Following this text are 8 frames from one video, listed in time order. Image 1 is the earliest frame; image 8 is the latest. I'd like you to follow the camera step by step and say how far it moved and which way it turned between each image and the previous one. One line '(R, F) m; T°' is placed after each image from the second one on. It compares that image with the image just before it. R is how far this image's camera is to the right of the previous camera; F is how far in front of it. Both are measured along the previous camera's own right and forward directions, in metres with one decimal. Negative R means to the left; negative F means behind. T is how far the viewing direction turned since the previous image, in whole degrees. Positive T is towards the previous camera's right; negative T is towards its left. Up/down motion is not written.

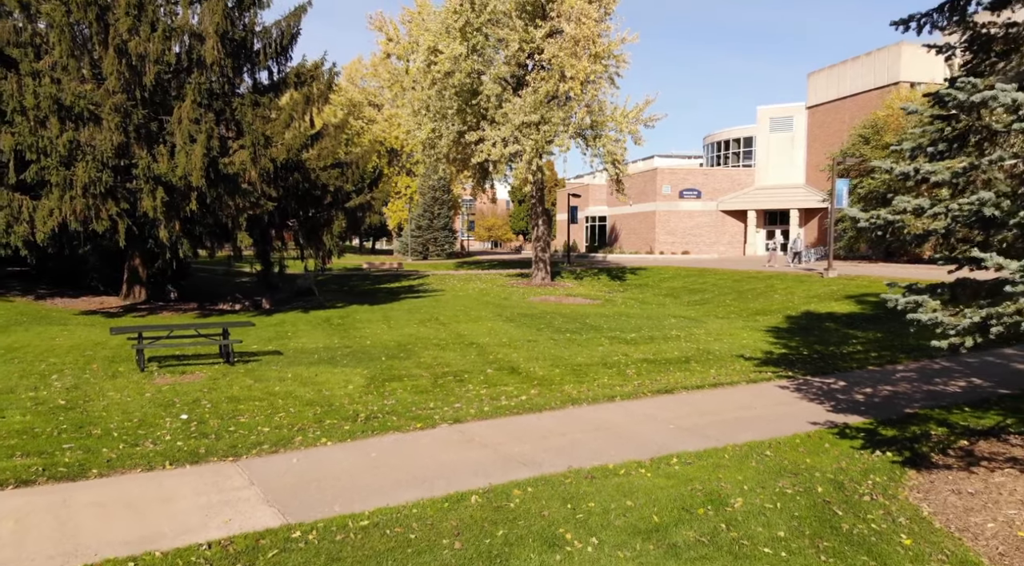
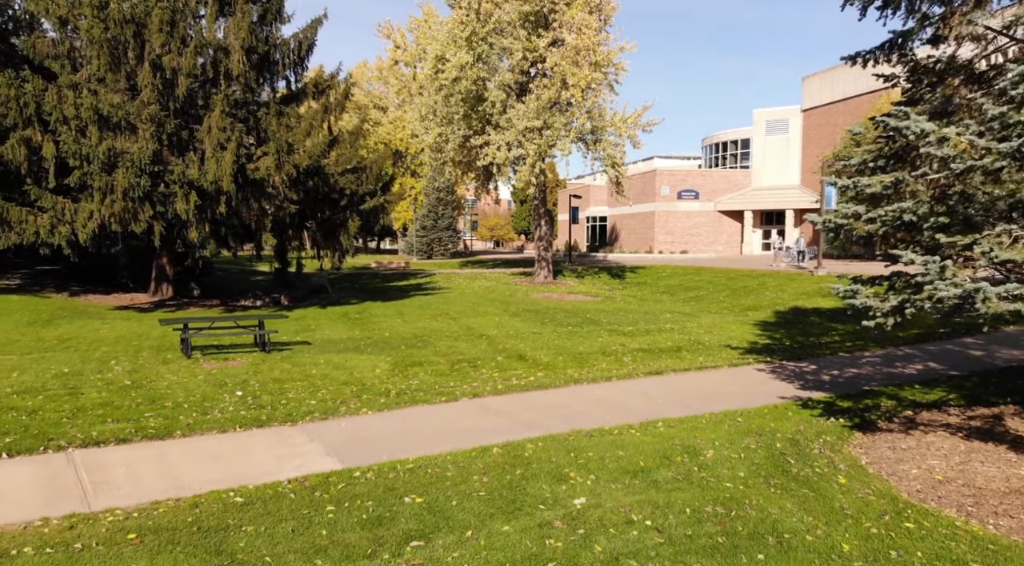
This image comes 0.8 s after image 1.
(-0.1, -1.3) m; 0°
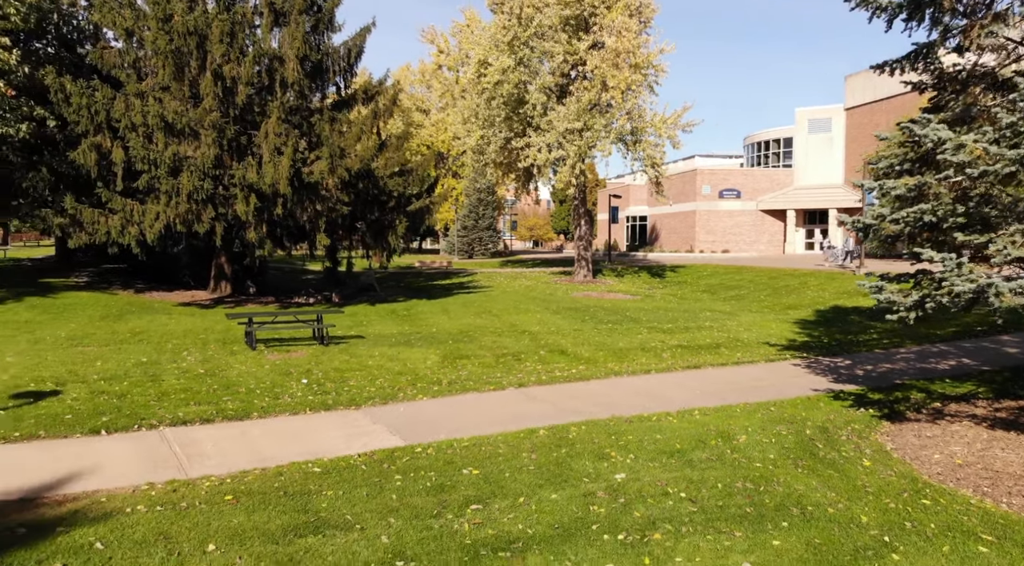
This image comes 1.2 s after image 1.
(-0.1, -0.6) m; -3°
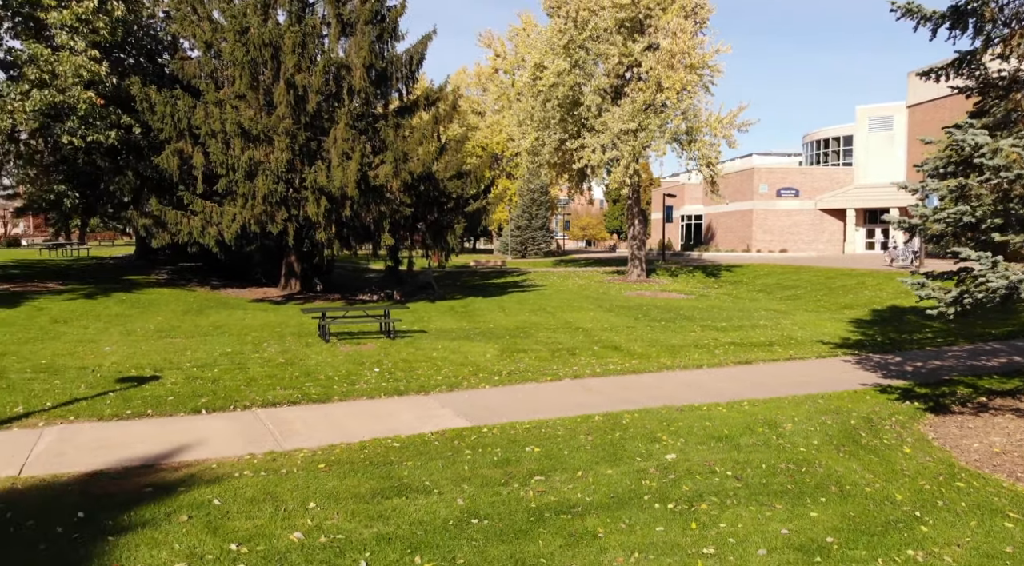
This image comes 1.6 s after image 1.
(-0.1, -0.7) m; -4°
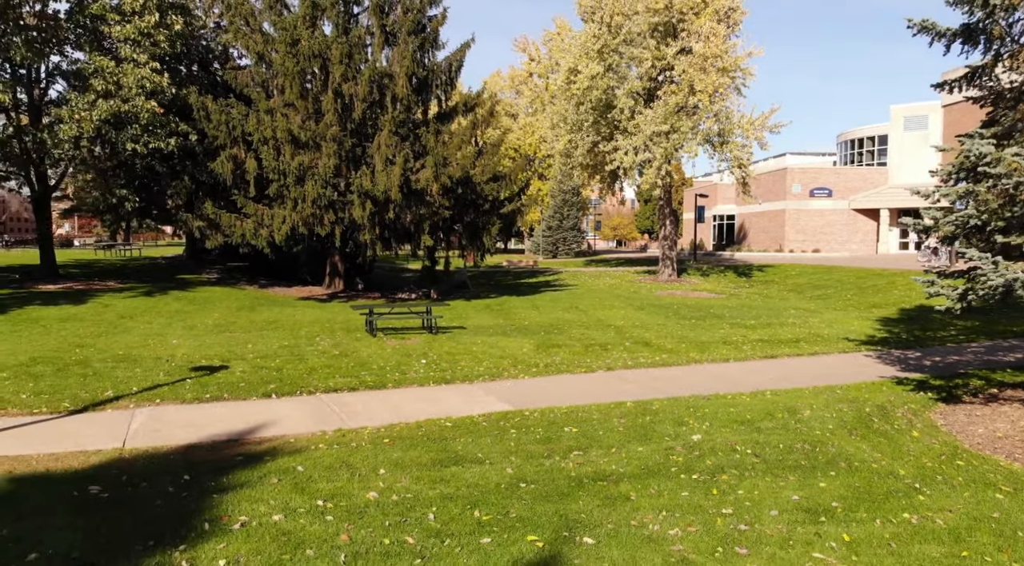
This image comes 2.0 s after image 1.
(-0.1, -0.8) m; -2°
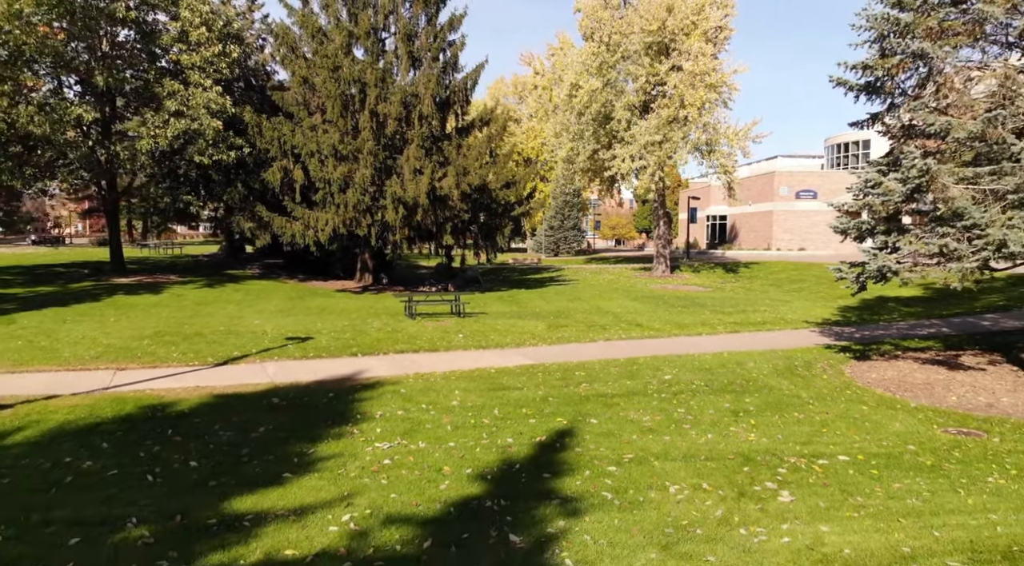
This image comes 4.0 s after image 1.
(-0.4, -3.4) m; 0°
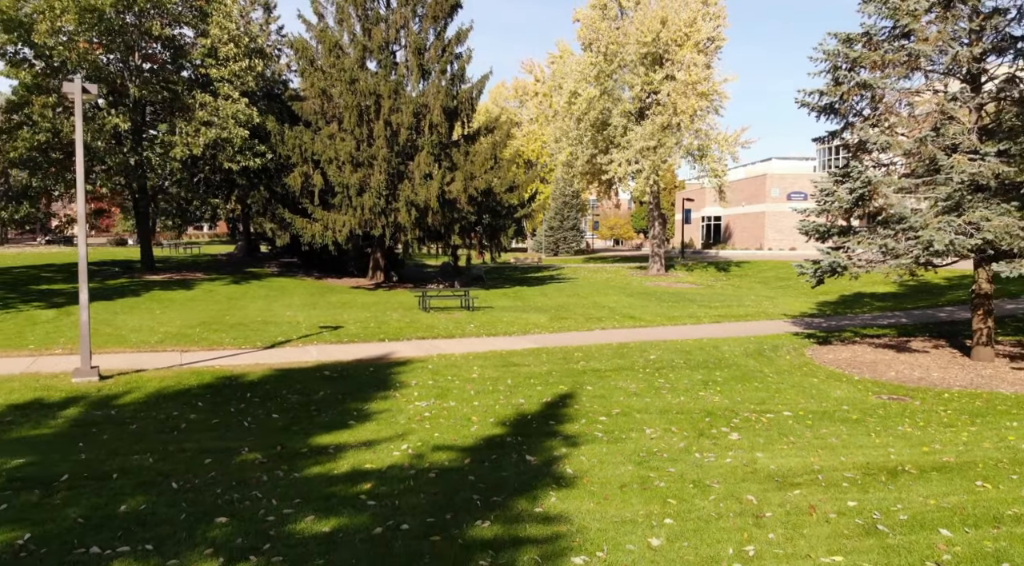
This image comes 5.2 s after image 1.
(-0.2, -2.0) m; 0°
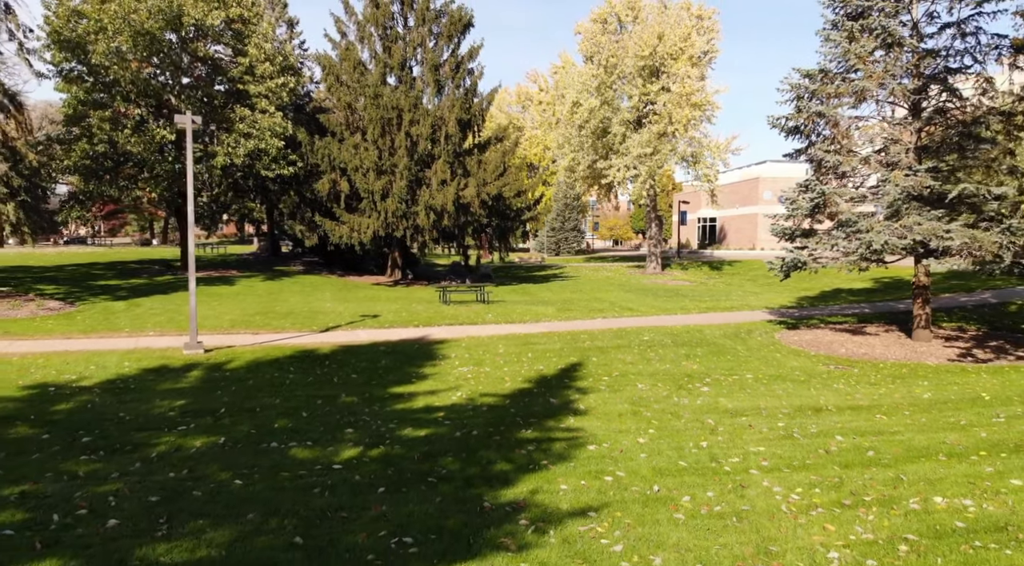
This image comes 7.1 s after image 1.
(-0.4, -2.7) m; 0°
